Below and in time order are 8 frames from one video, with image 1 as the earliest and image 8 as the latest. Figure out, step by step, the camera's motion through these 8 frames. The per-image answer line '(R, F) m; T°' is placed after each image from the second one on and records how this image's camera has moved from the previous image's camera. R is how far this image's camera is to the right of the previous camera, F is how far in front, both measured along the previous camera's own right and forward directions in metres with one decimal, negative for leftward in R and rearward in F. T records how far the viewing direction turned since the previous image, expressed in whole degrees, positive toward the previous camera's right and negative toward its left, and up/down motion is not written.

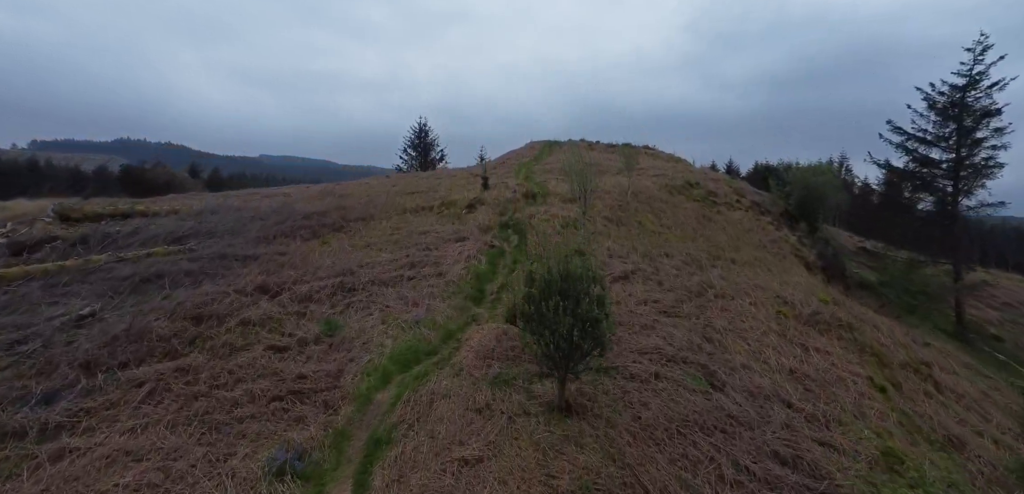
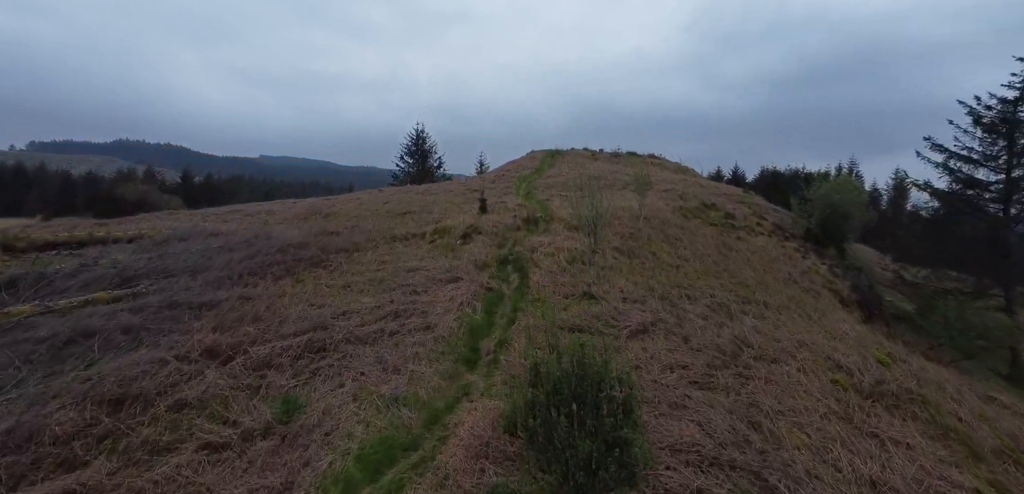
(0.0, +1.1) m; 0°
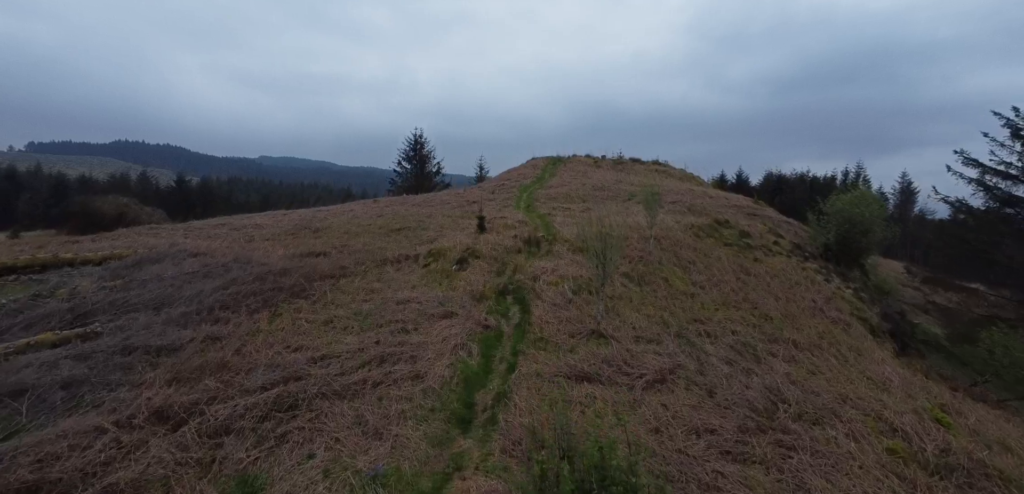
(0.0, +0.8) m; 0°
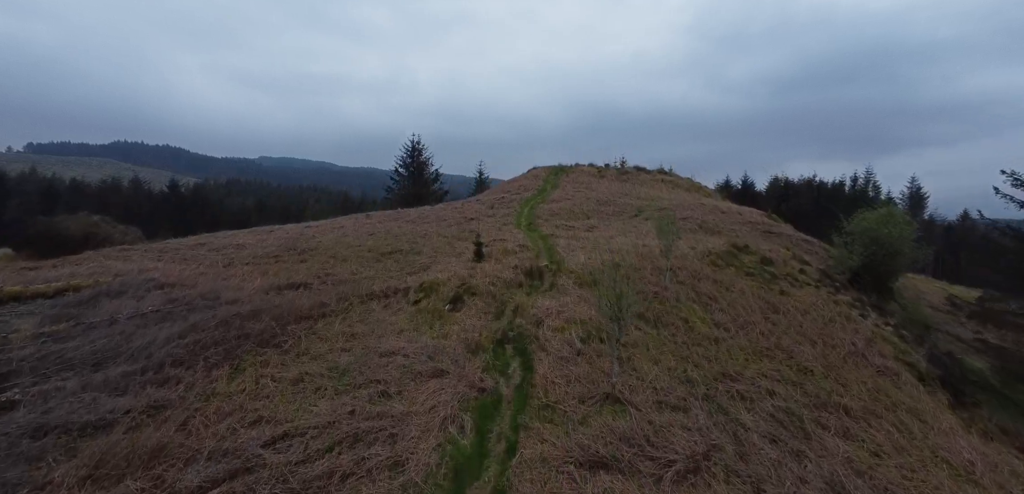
(0.0, +1.0) m; 0°
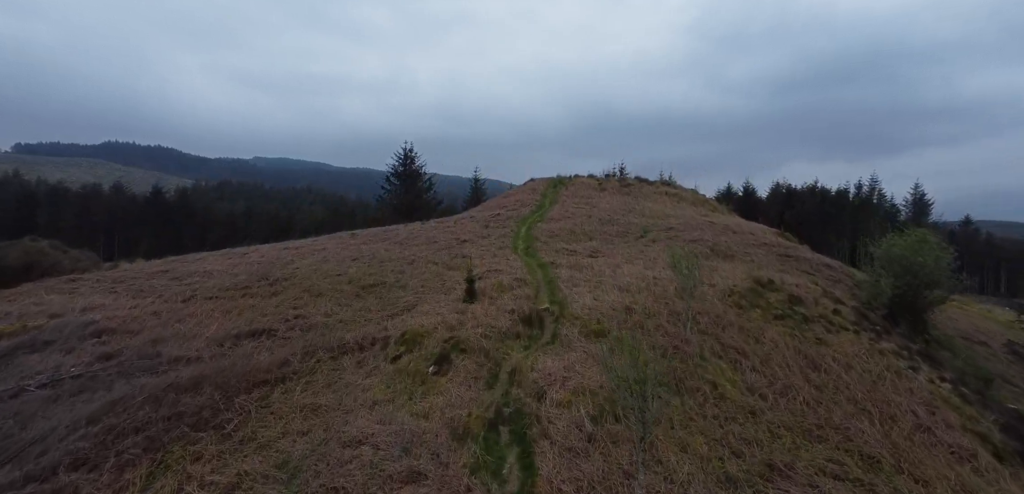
(0.0, +1.2) m; 0°
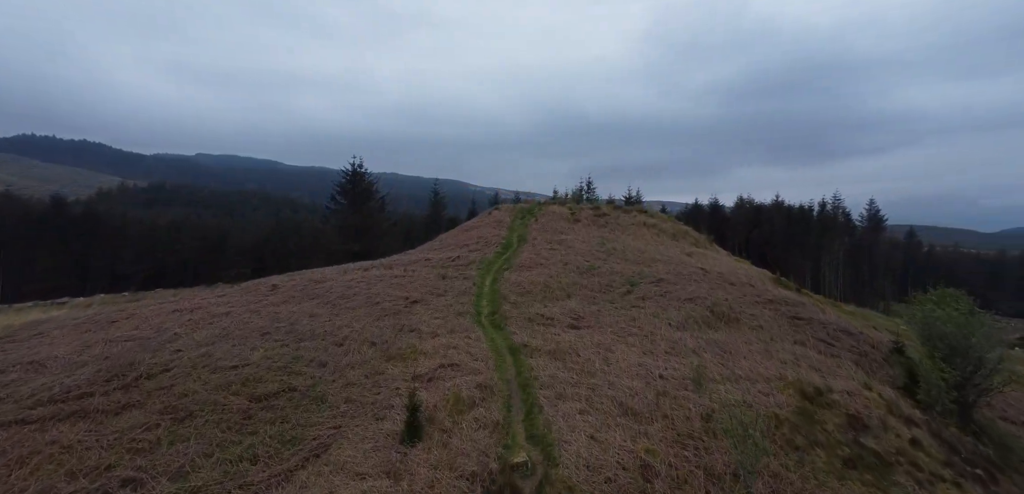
(0.0, +2.8) m; +5°
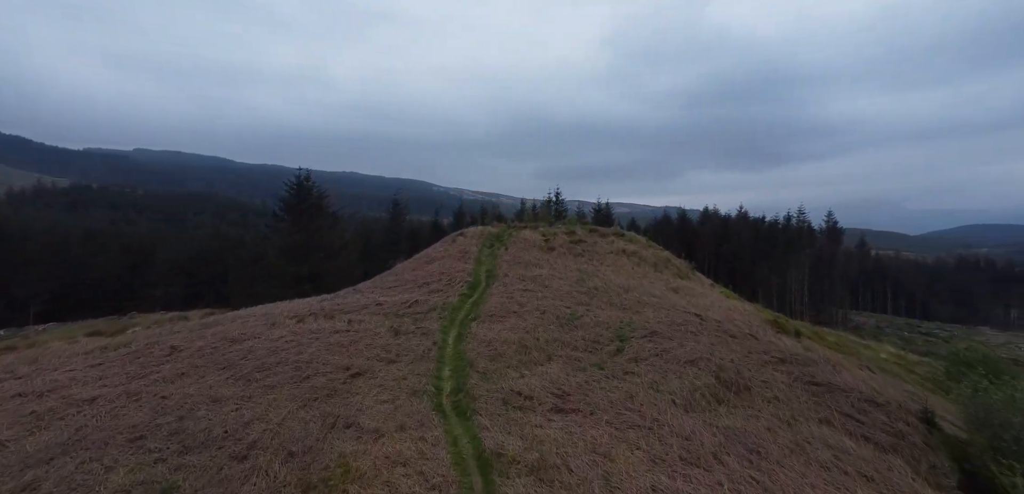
(-0.1, +2.3) m; +4°
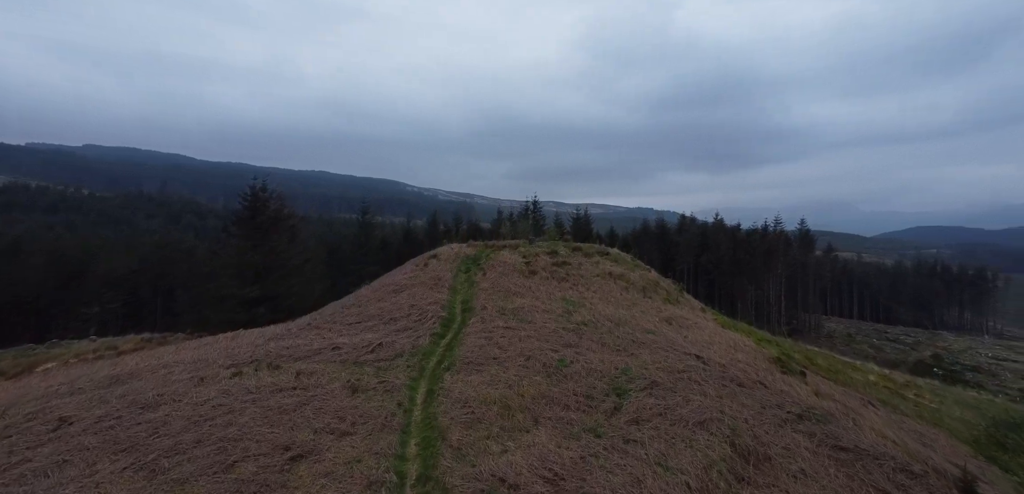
(-0.1, +1.7) m; +3°
